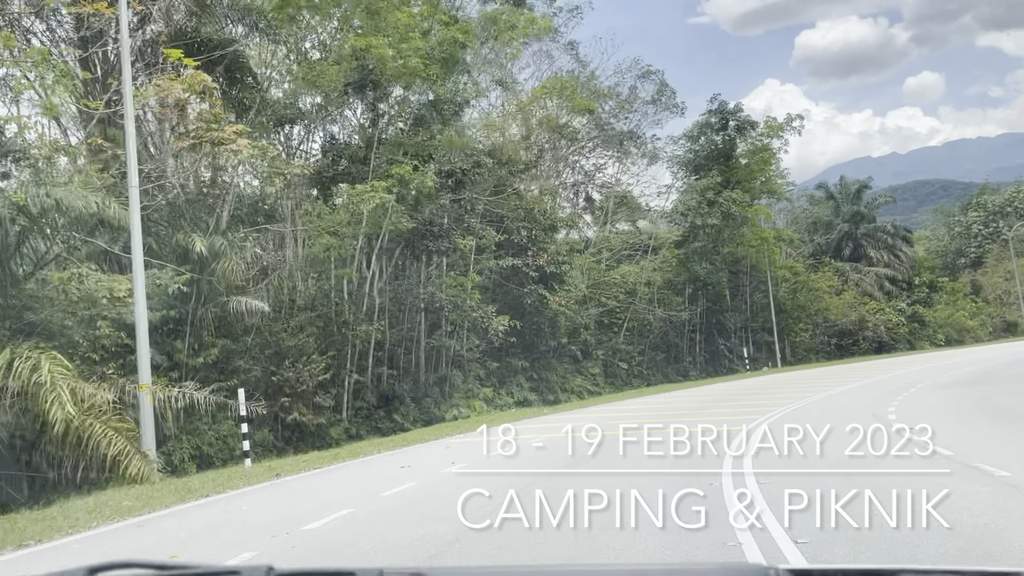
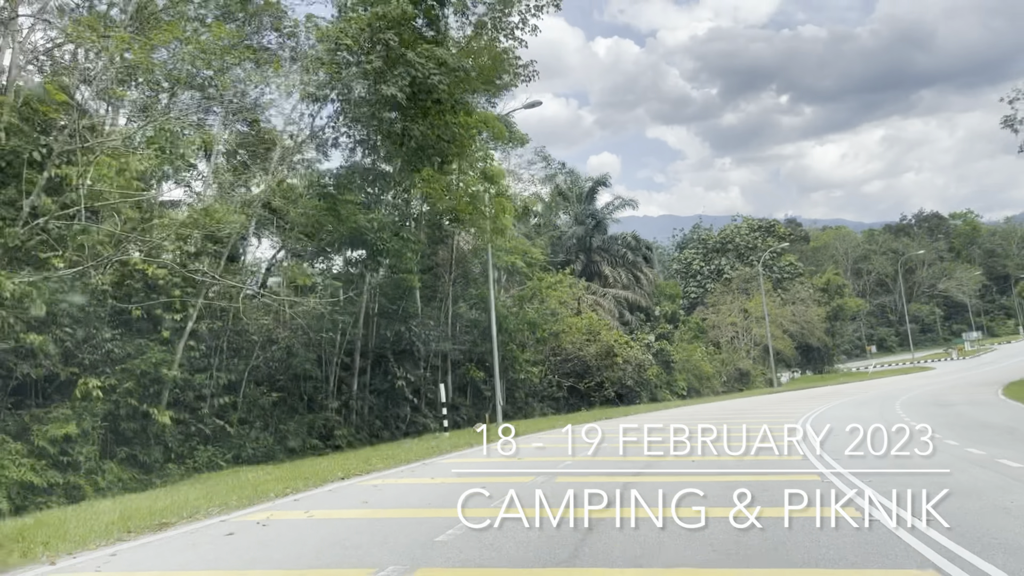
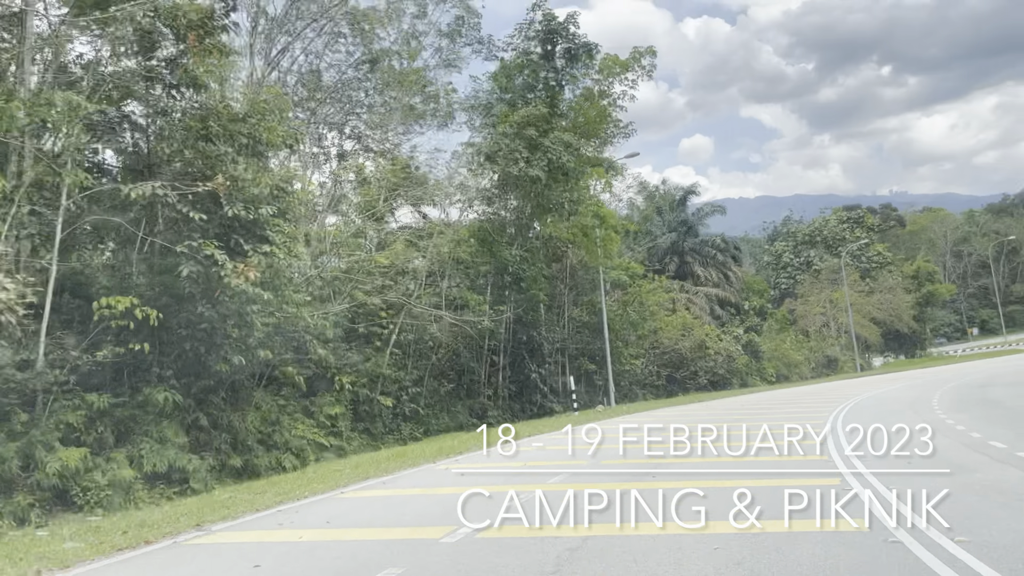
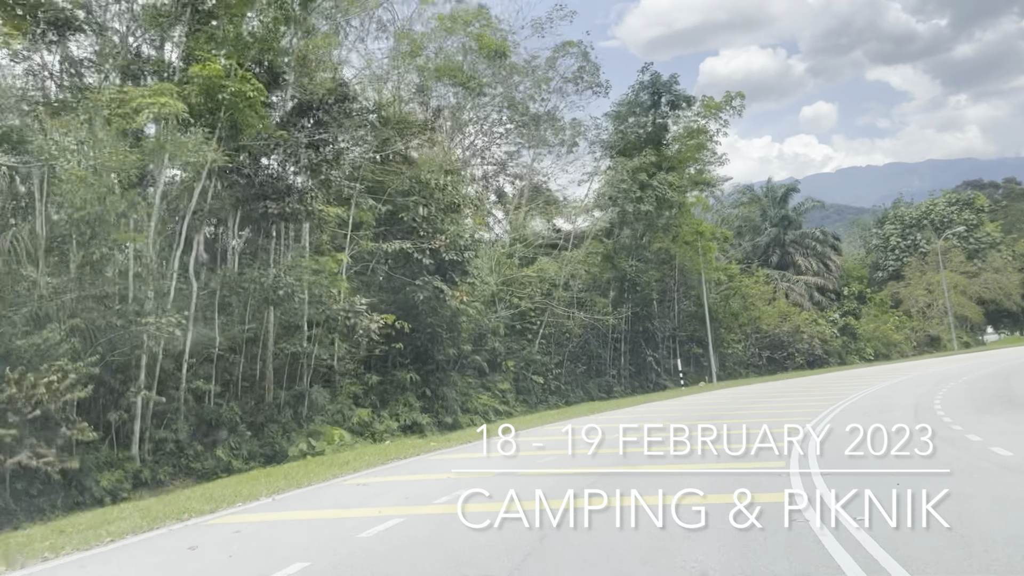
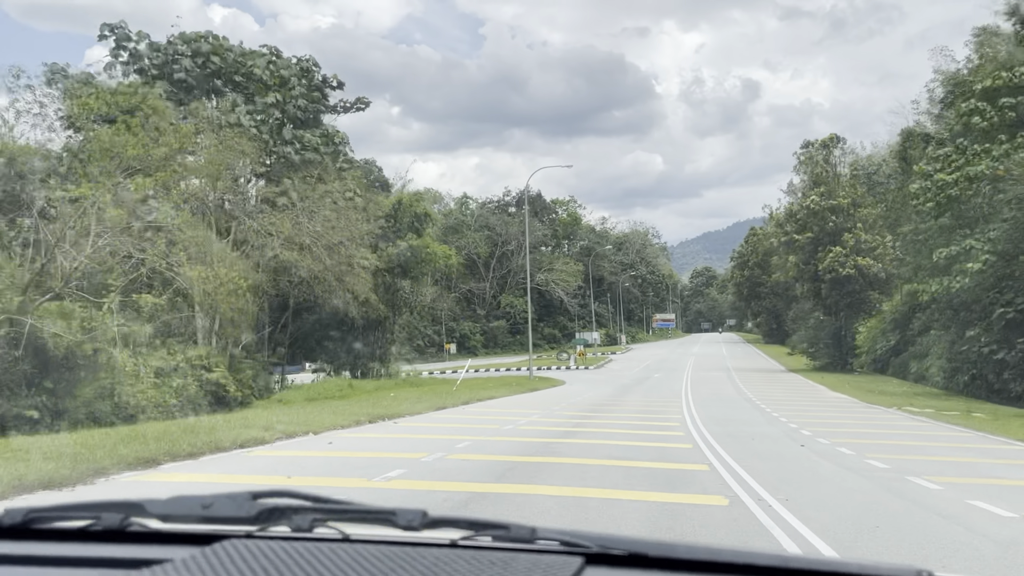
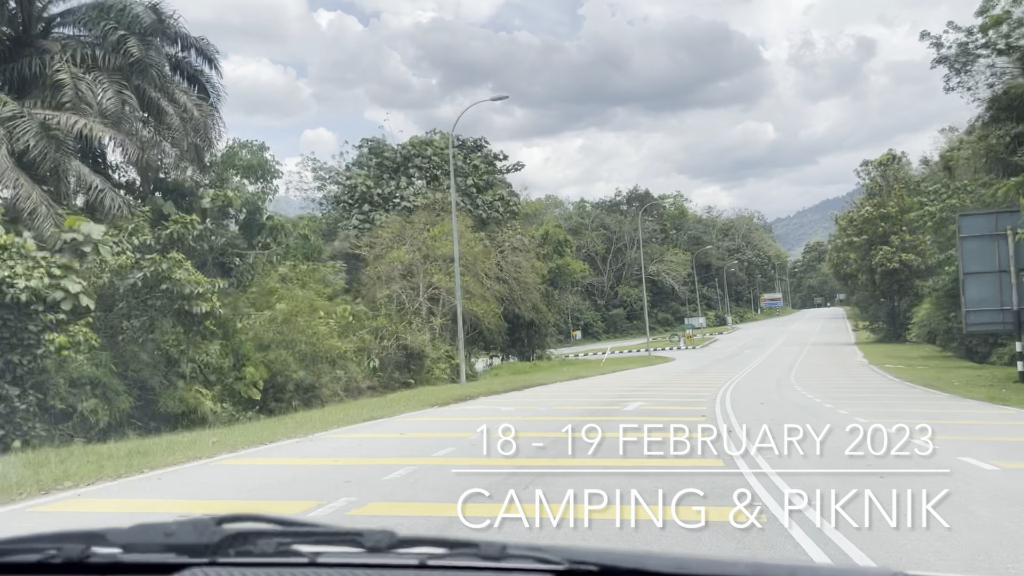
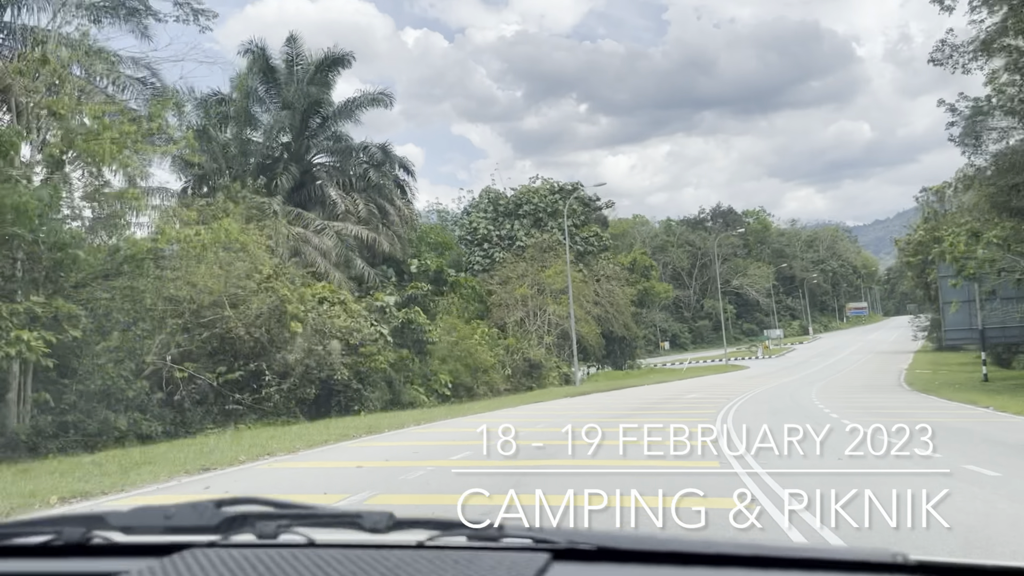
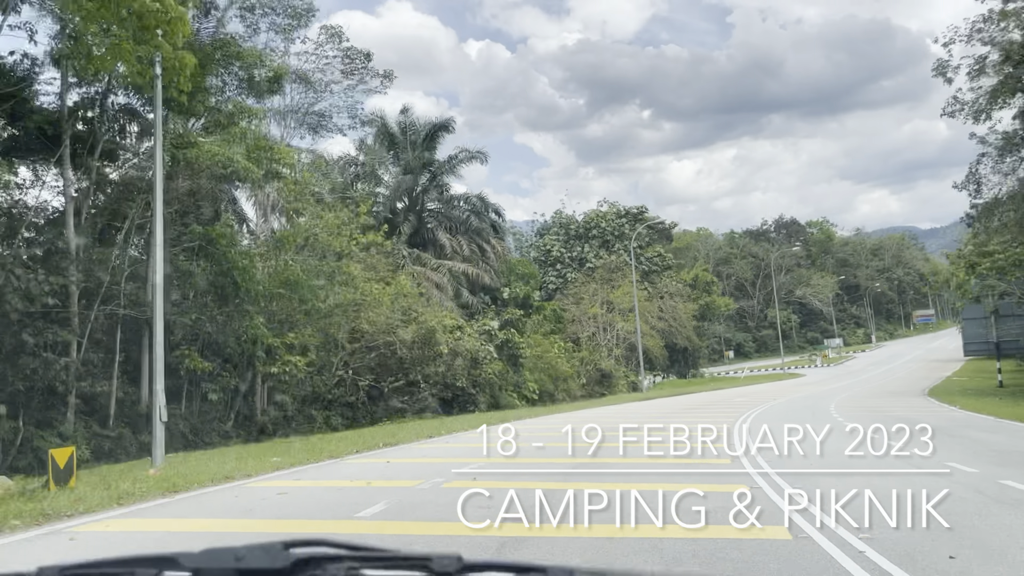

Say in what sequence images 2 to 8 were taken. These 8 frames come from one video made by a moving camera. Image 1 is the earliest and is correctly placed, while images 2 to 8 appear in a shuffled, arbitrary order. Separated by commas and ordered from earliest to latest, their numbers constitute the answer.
4, 3, 2, 8, 7, 6, 5
